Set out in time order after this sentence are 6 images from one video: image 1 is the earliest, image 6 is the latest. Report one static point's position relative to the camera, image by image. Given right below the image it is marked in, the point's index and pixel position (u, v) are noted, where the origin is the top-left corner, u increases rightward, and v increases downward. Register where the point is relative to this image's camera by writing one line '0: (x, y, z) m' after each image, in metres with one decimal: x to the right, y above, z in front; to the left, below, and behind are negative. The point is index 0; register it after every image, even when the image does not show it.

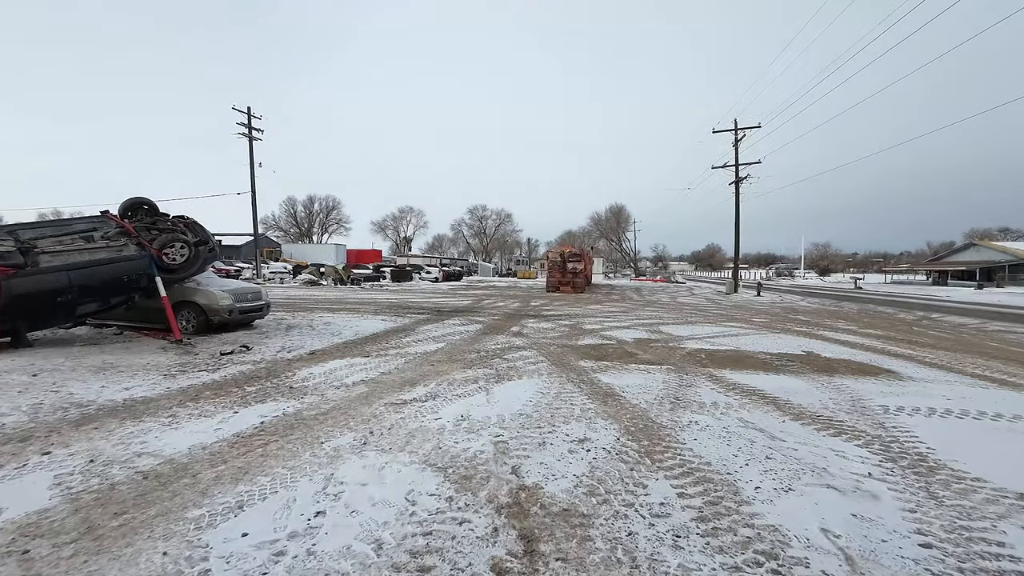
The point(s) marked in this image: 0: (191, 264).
0: (-6.4, +0.5, +9.6) m
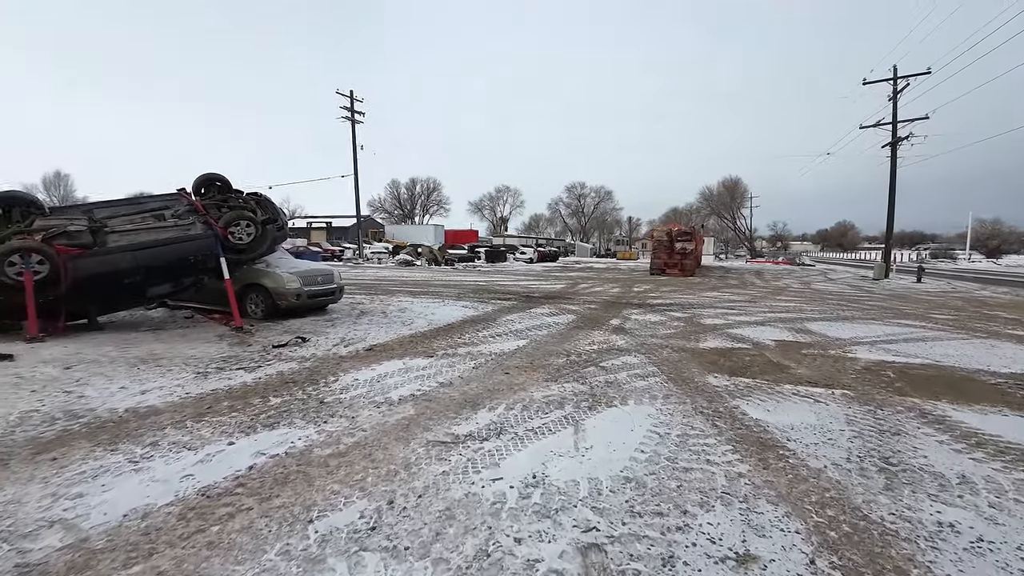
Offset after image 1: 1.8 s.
0: (-4.7, +0.8, +8.9) m
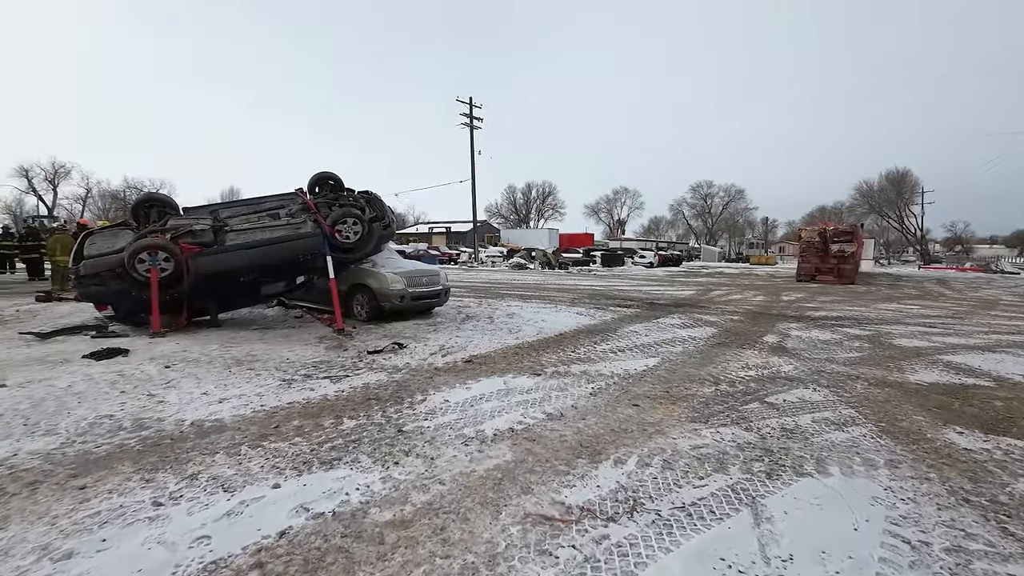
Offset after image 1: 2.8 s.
0: (-2.6, +0.8, +8.6) m
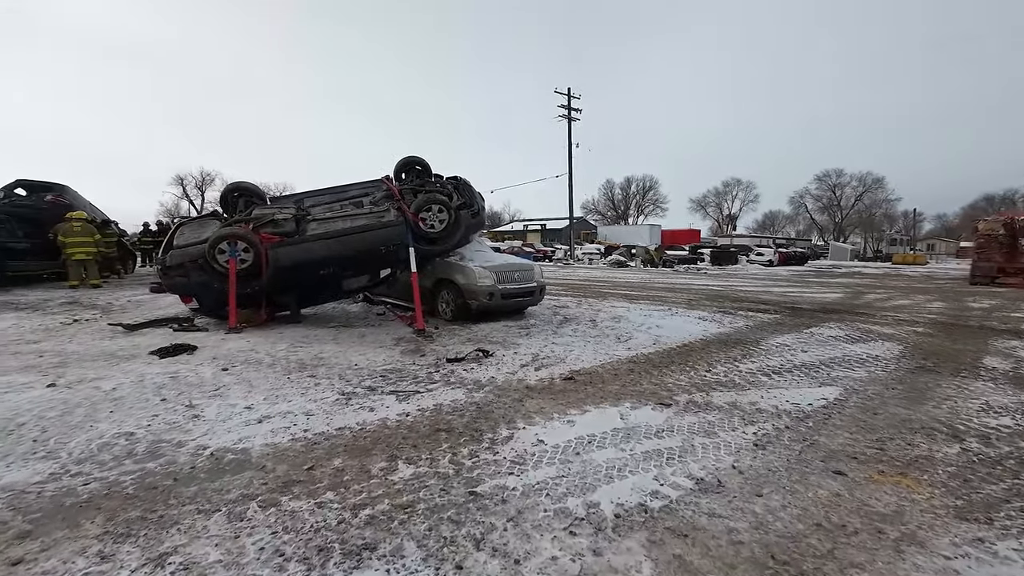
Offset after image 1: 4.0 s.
0: (-1.0, +0.9, +7.6) m
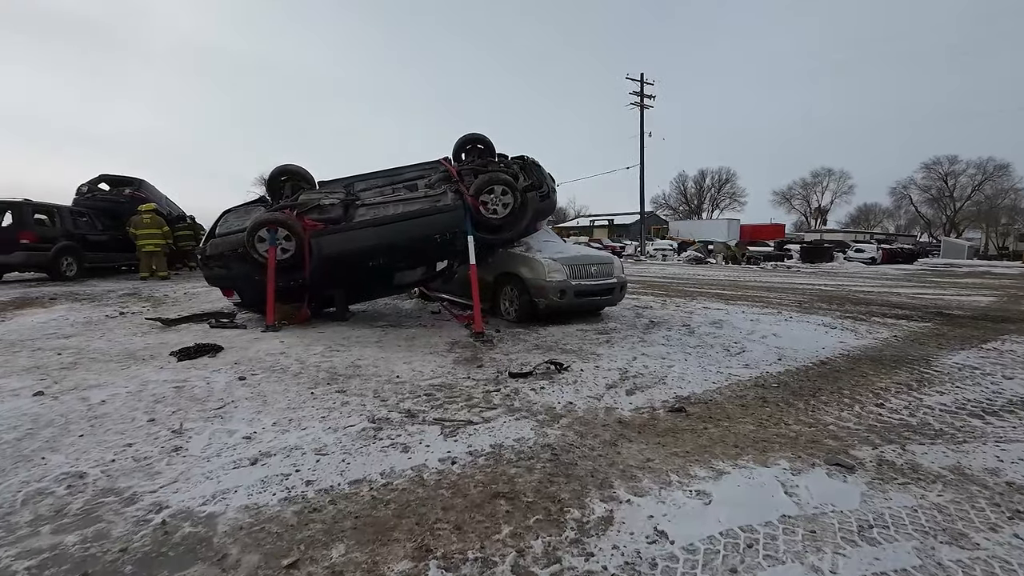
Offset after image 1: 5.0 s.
0: (+0.1, +0.9, +6.5) m
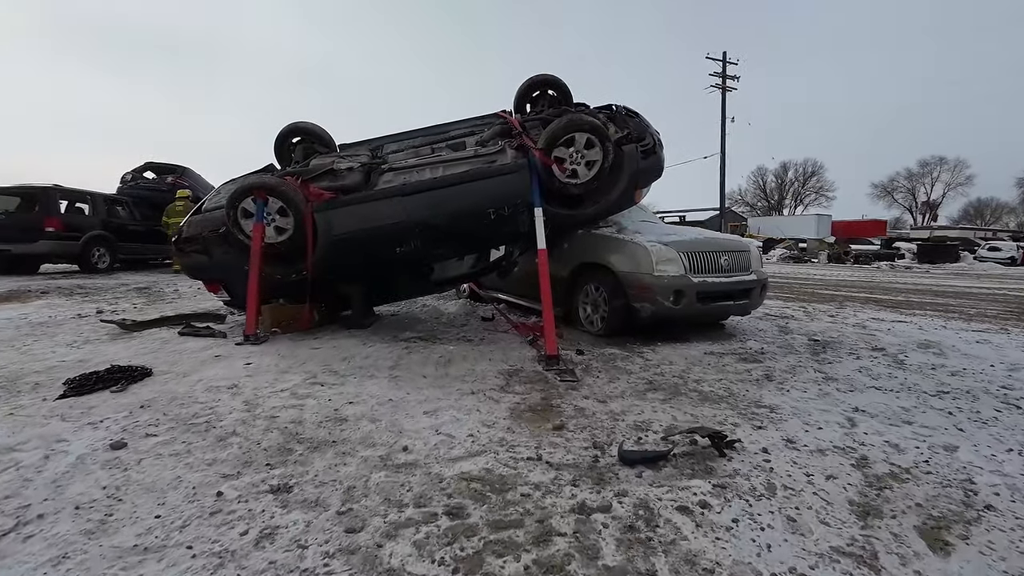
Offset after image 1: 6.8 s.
0: (+0.9, +0.9, +4.5) m
